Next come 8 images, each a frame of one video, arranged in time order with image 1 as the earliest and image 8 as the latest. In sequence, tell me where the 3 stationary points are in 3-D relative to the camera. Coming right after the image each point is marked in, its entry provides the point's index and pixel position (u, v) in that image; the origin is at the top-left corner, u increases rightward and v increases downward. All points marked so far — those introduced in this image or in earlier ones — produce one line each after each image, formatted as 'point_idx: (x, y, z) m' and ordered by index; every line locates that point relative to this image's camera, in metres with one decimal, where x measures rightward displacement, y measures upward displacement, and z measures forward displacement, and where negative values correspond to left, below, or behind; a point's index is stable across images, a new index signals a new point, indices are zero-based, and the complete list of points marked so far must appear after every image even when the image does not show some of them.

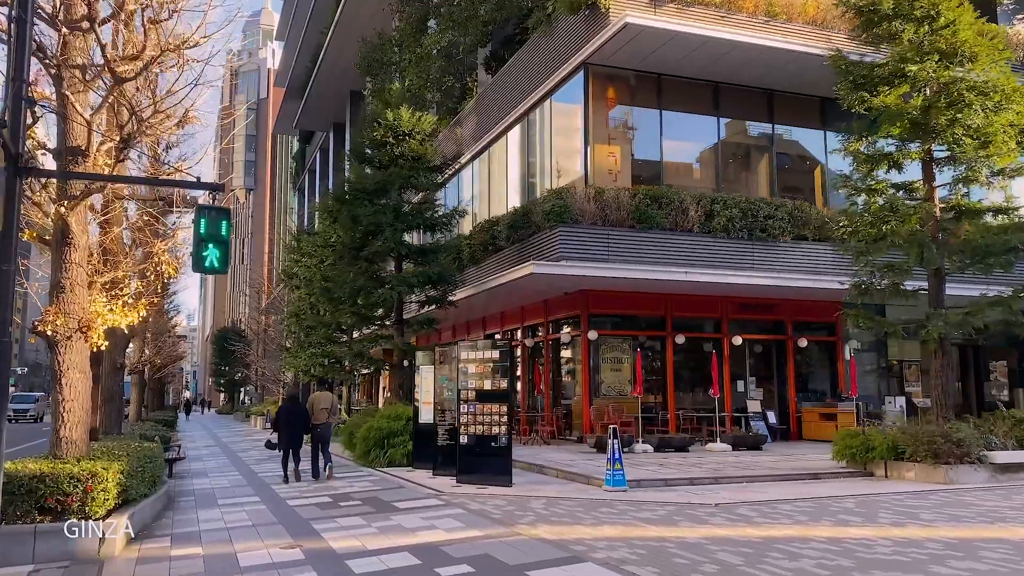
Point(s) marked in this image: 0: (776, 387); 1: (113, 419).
0: (+5.5, -2.1, +19.8) m
1: (-5.8, -1.9, +14.1) m
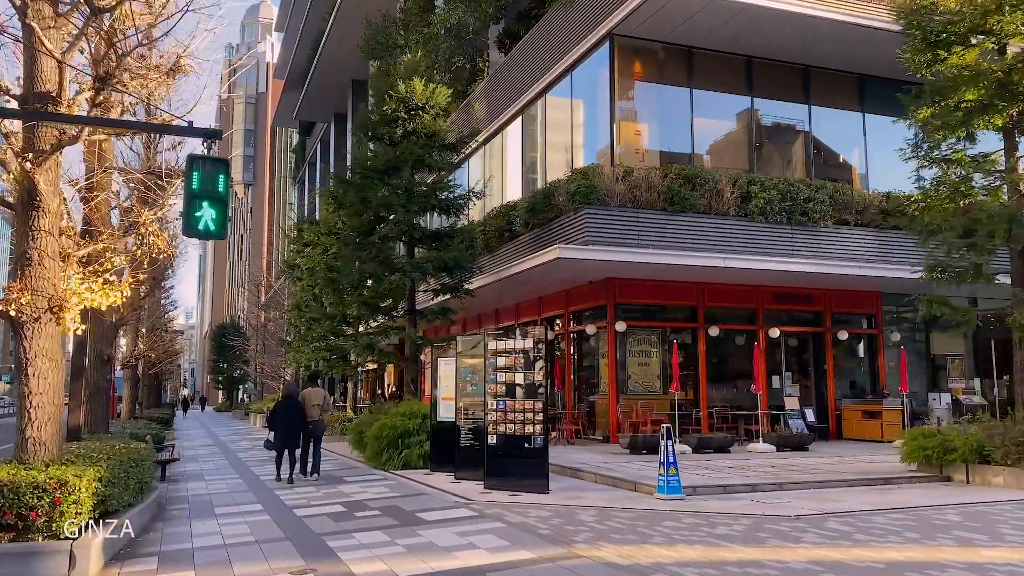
0: (+5.8, -1.8, +18.5) m
1: (-5.5, -1.7, +12.8) m
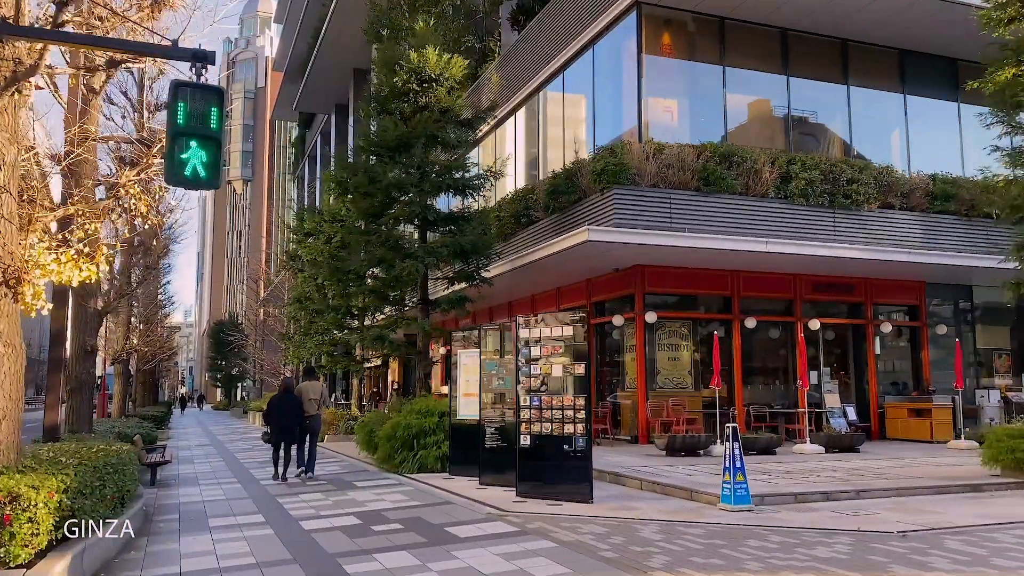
0: (+6.1, -1.6, +17.2) m
1: (-5.1, -1.5, +11.5) m
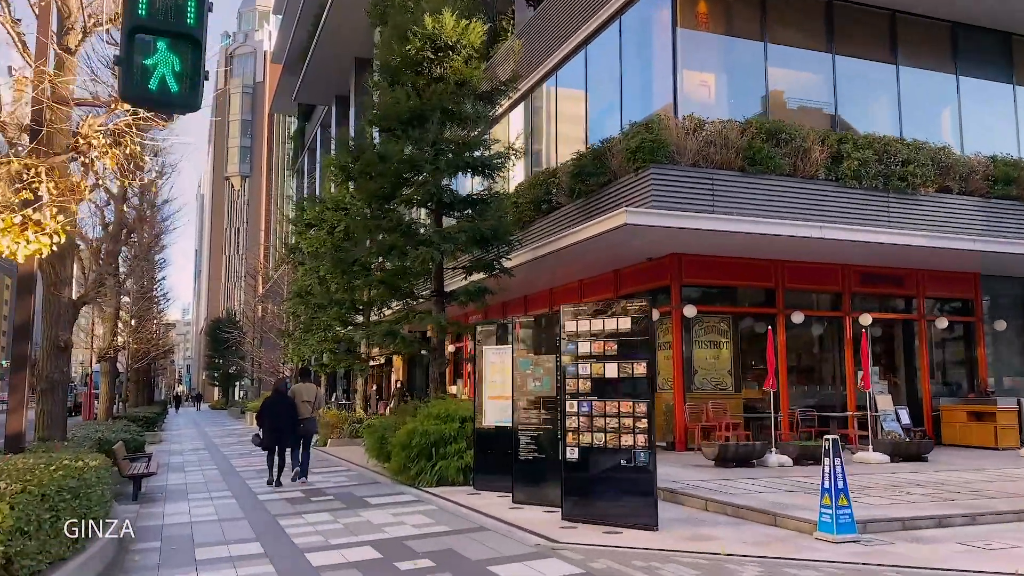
0: (+6.5, -1.5, +15.8) m
1: (-4.8, -1.4, +10.1) m
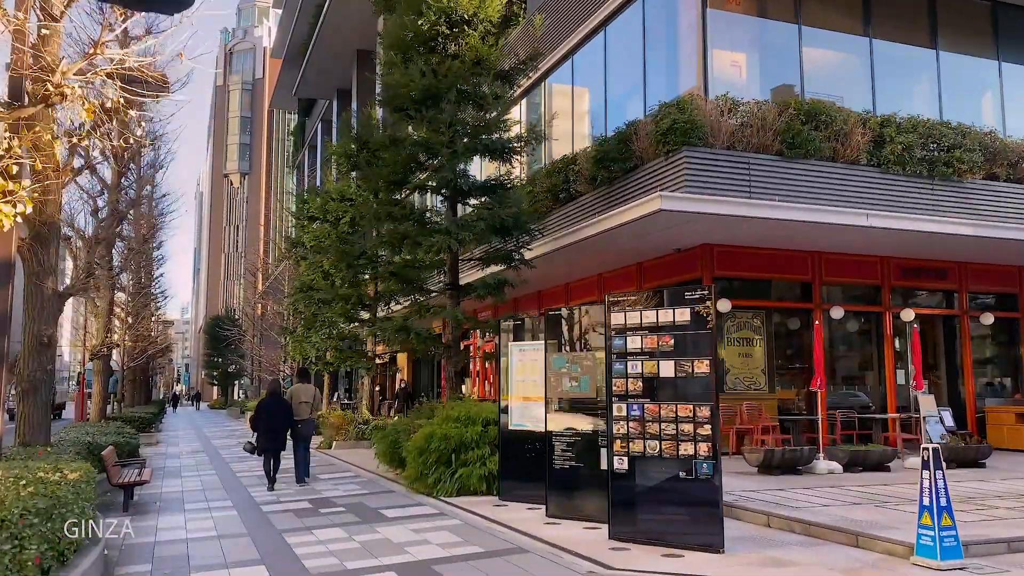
0: (+6.8, -1.4, +14.9) m
1: (-4.5, -1.3, +9.2) m
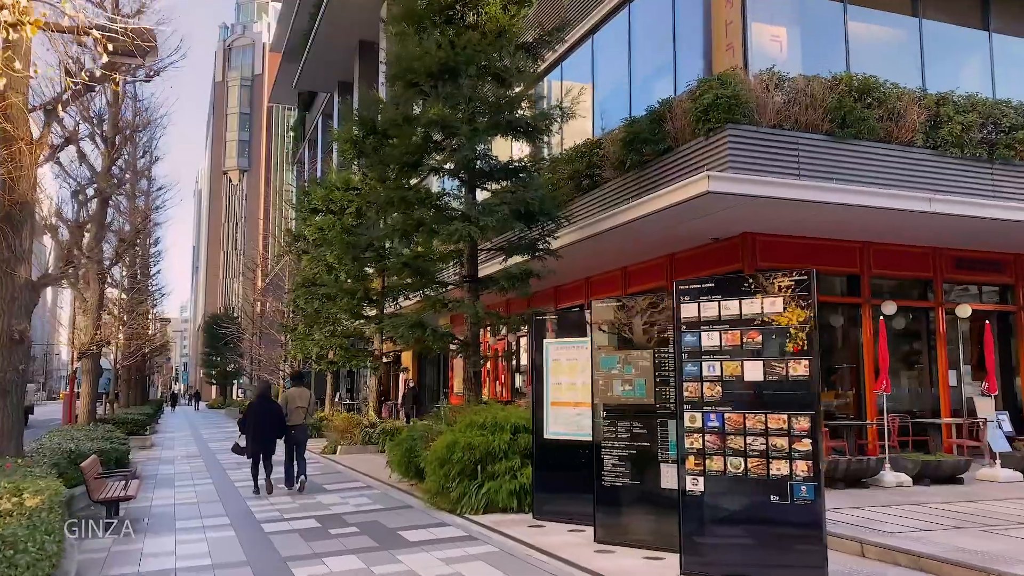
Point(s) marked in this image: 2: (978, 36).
0: (+7.0, -1.3, +13.8) m
1: (-4.2, -1.2, +8.1) m
2: (+7.1, +3.8, +14.5) m
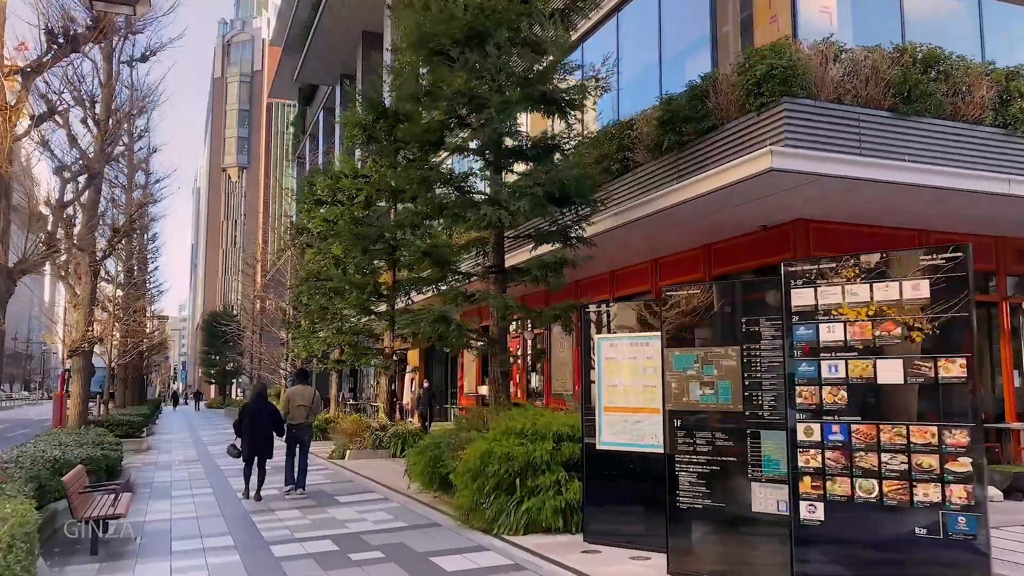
0: (+7.4, -1.2, +12.8) m
1: (-3.9, -1.1, +7.0) m
2: (+7.4, +3.9, +13.5) m
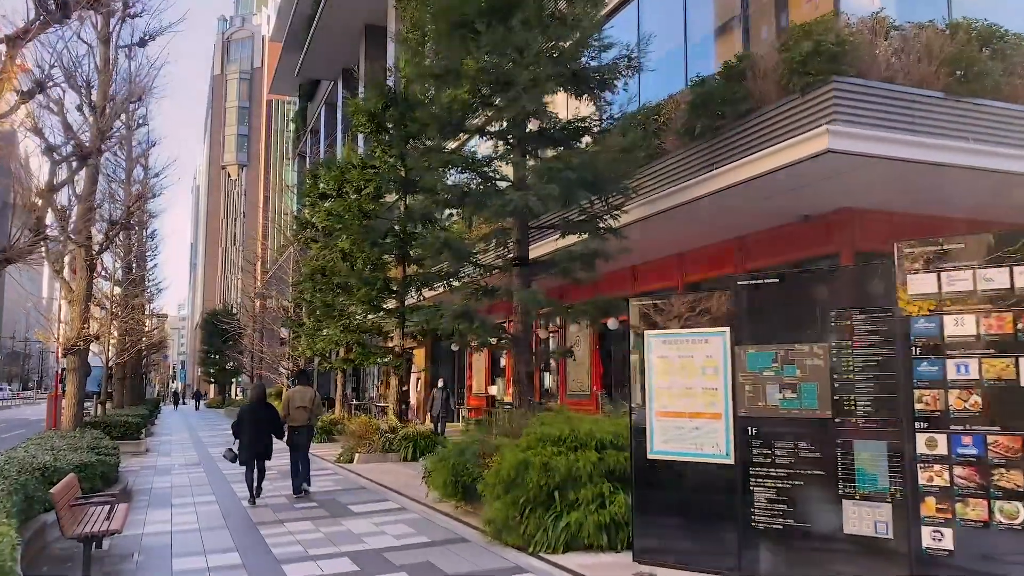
0: (+7.6, -1.2, +12.1) m
1: (-3.6, -1.0, +6.3) m
2: (+7.7, +4.0, +12.8) m
